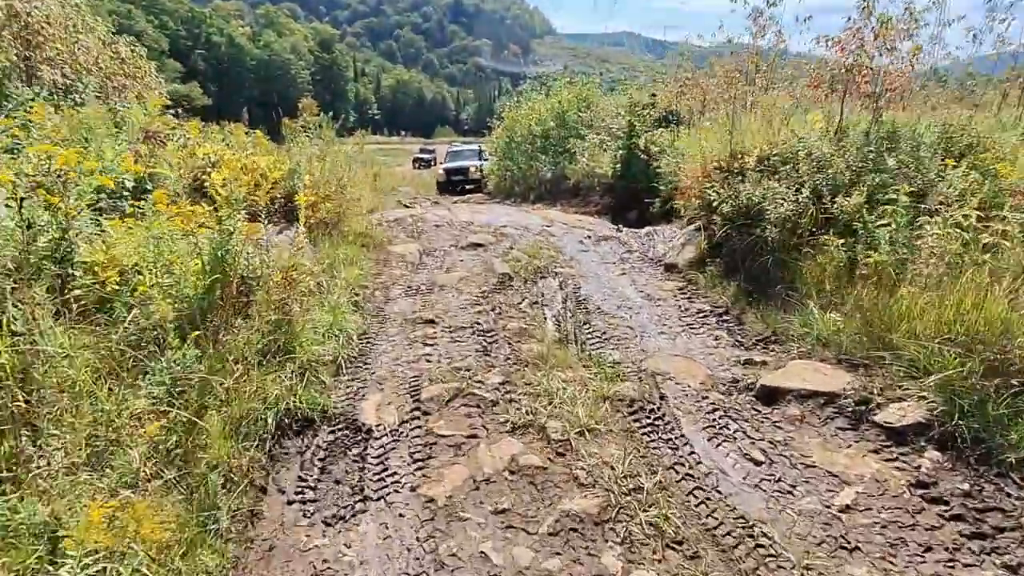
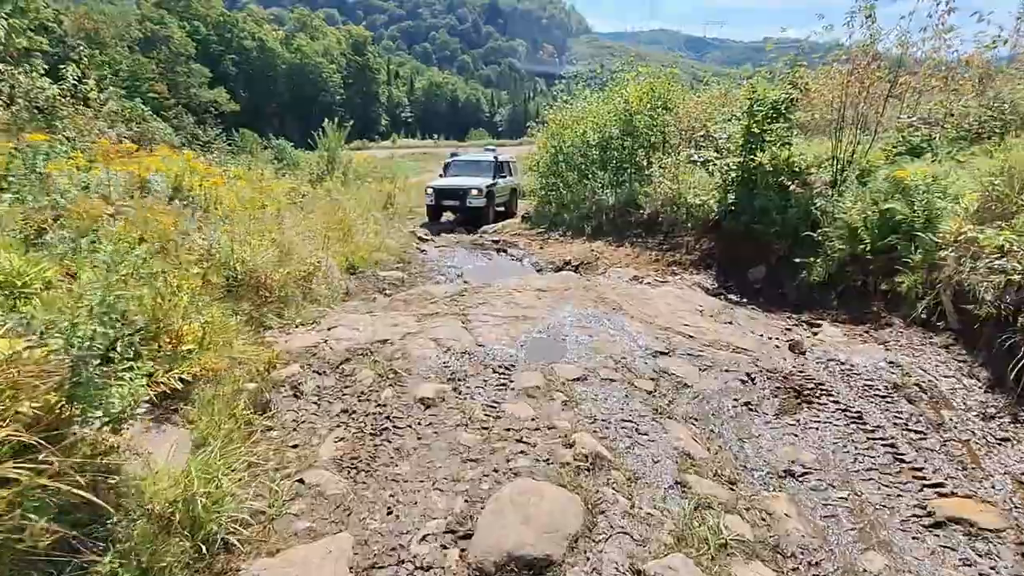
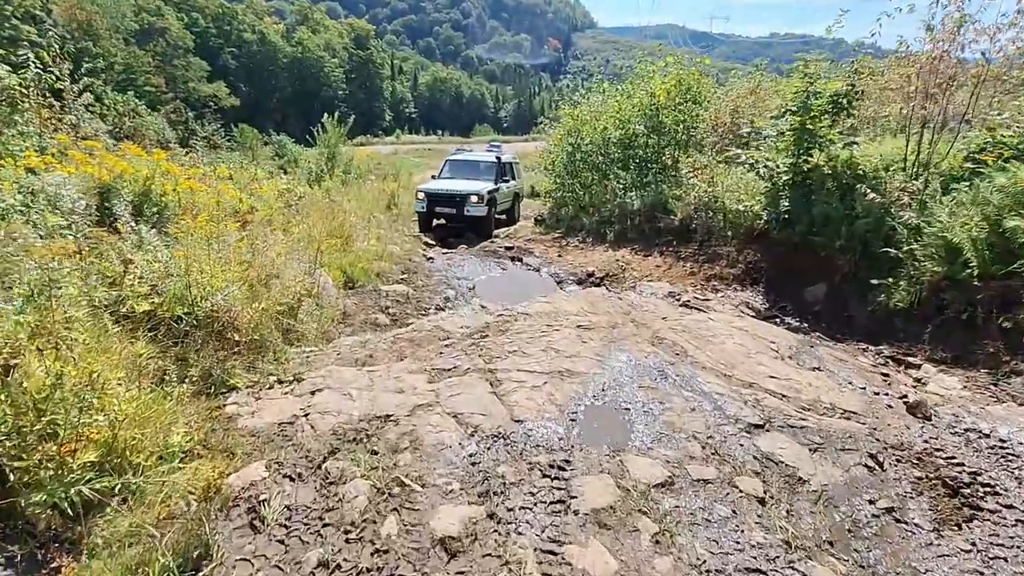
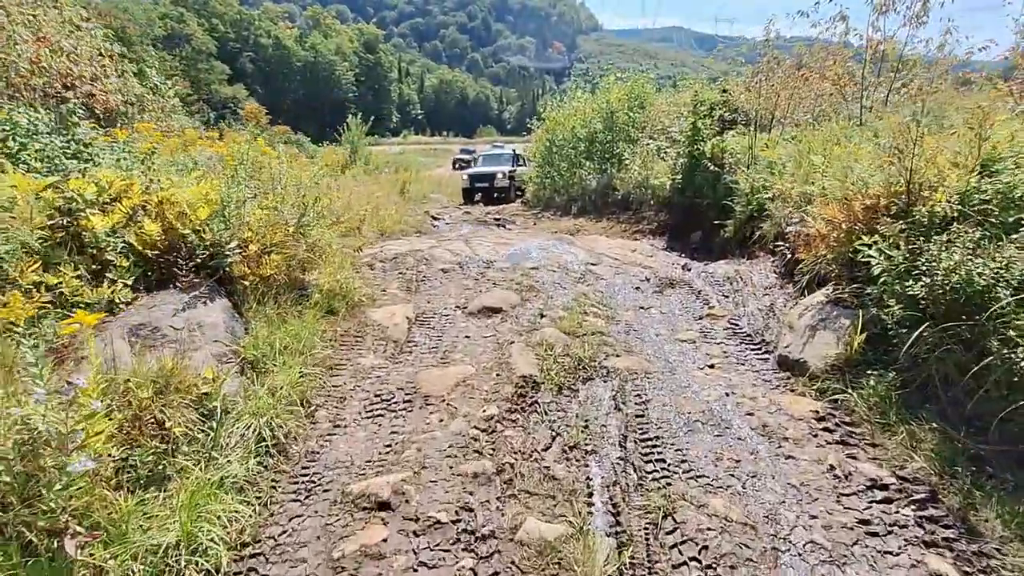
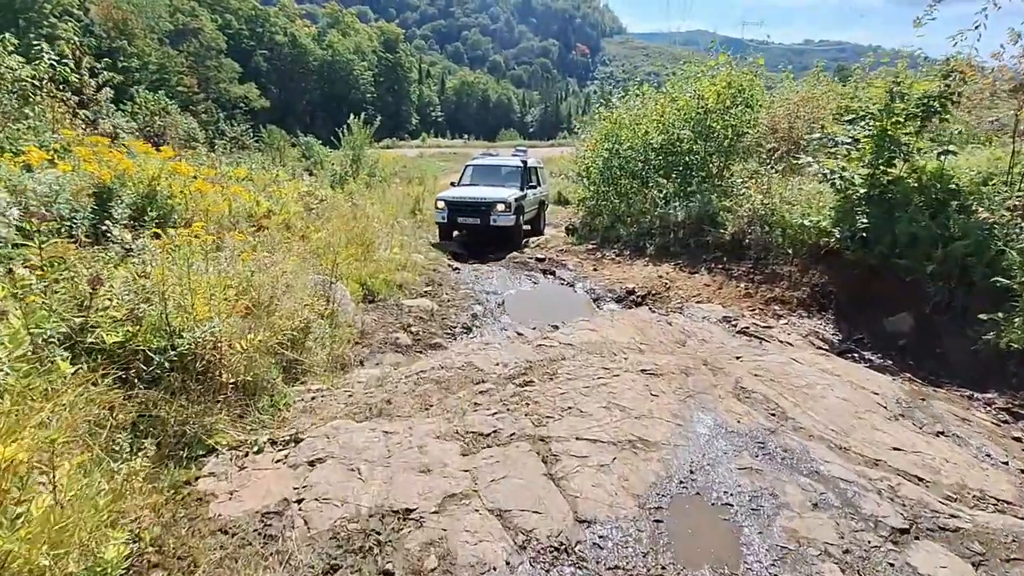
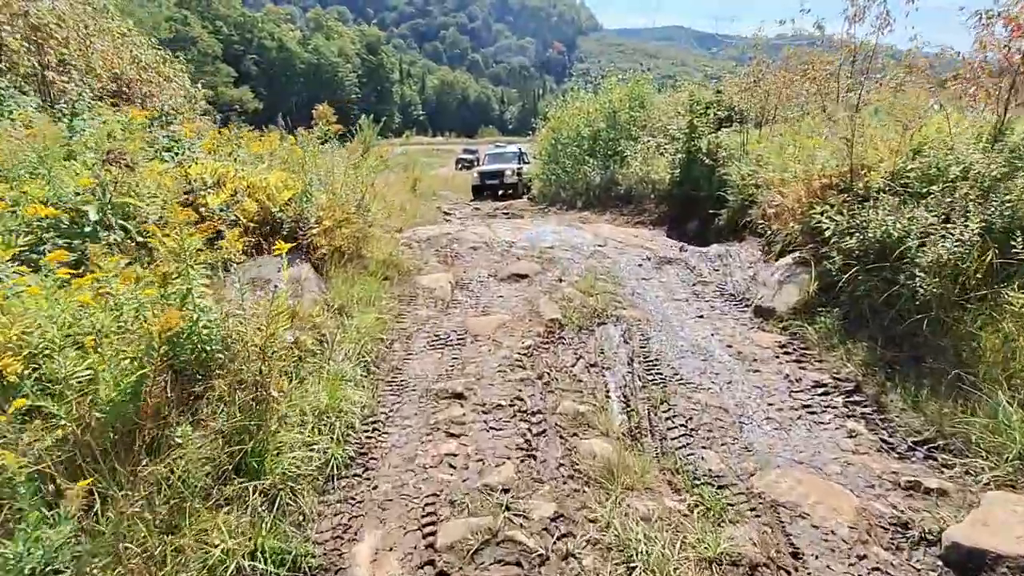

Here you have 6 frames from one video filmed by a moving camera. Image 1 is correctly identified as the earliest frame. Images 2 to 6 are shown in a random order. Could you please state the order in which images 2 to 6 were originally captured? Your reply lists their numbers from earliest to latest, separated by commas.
6, 4, 2, 3, 5
